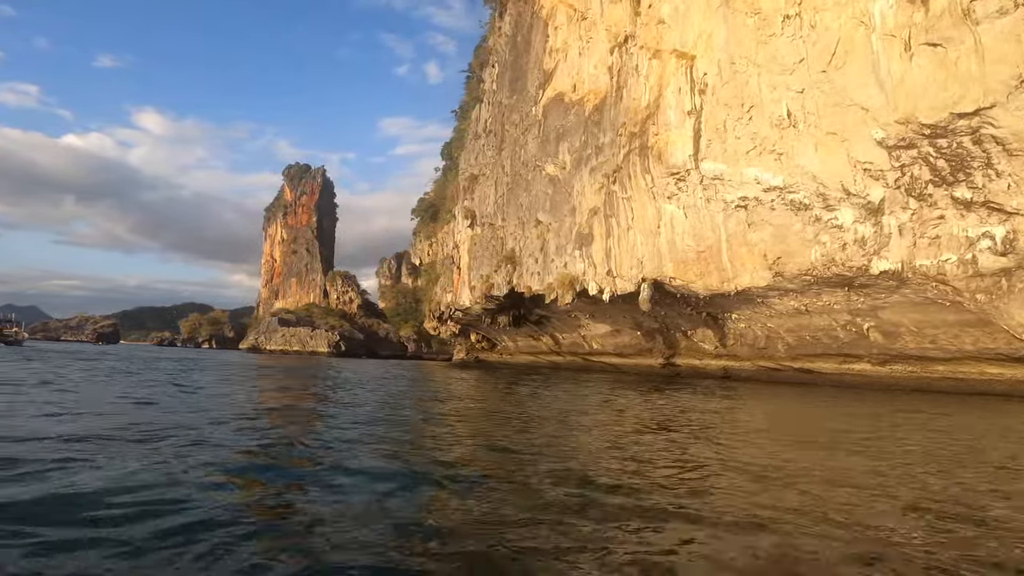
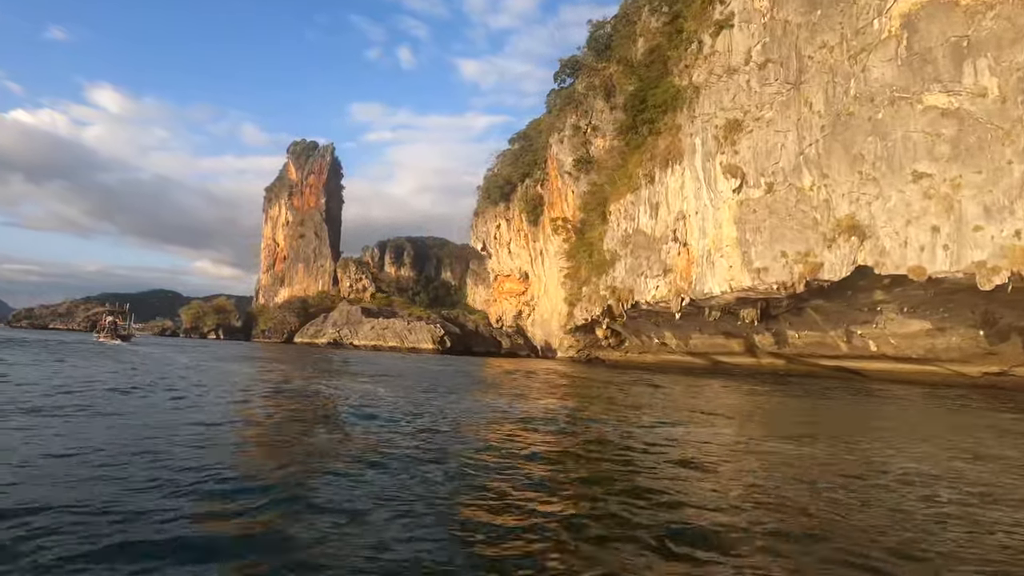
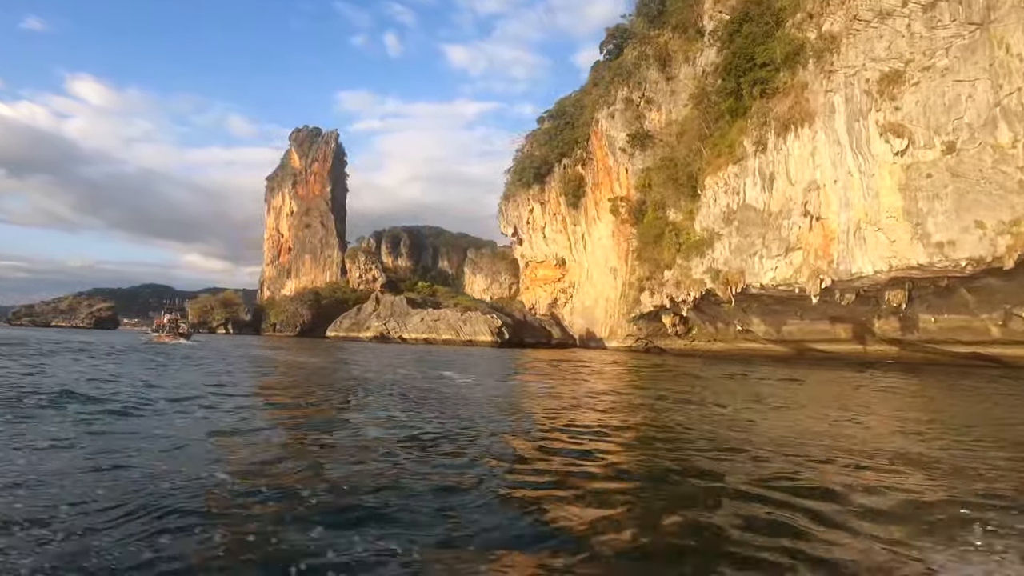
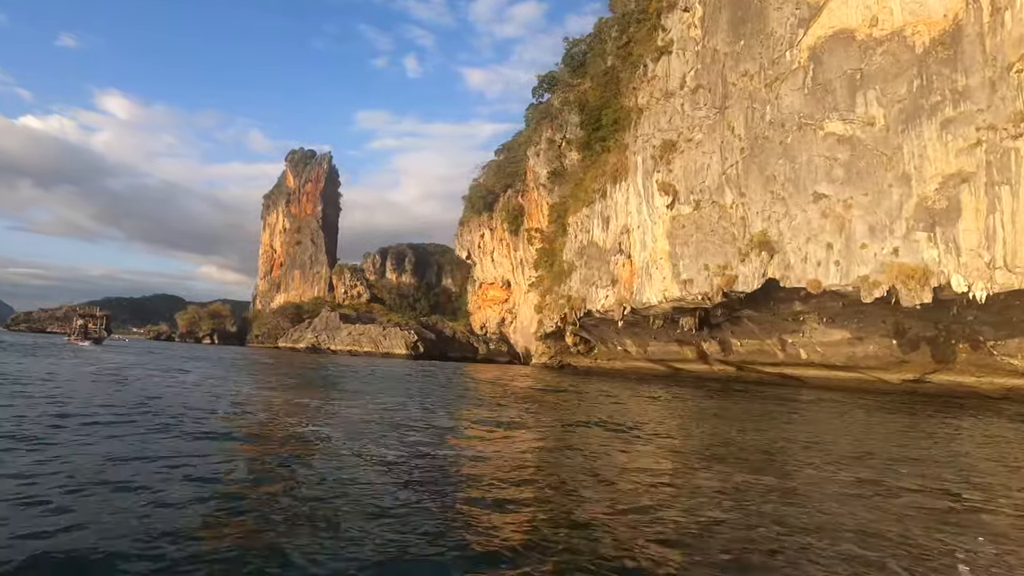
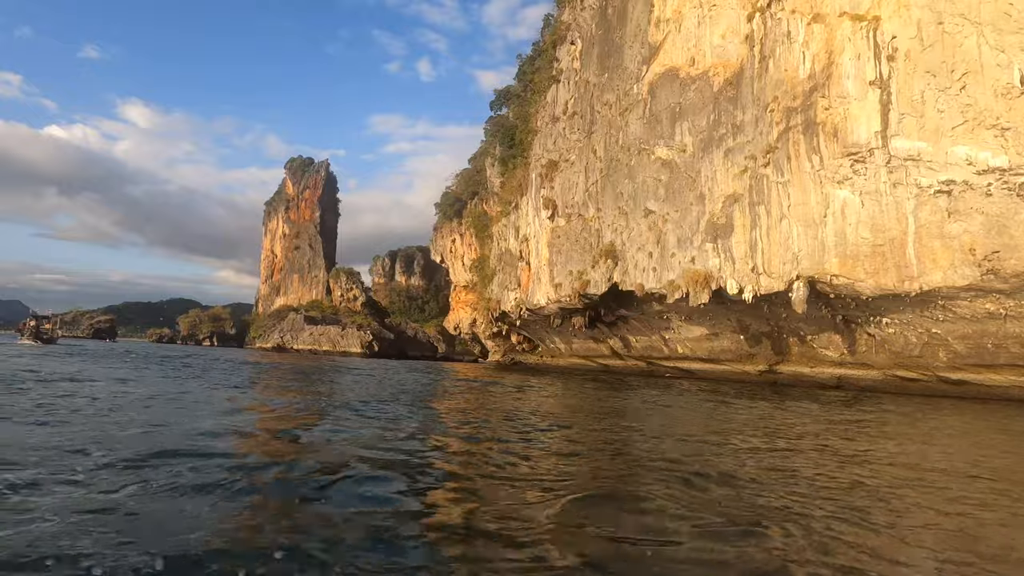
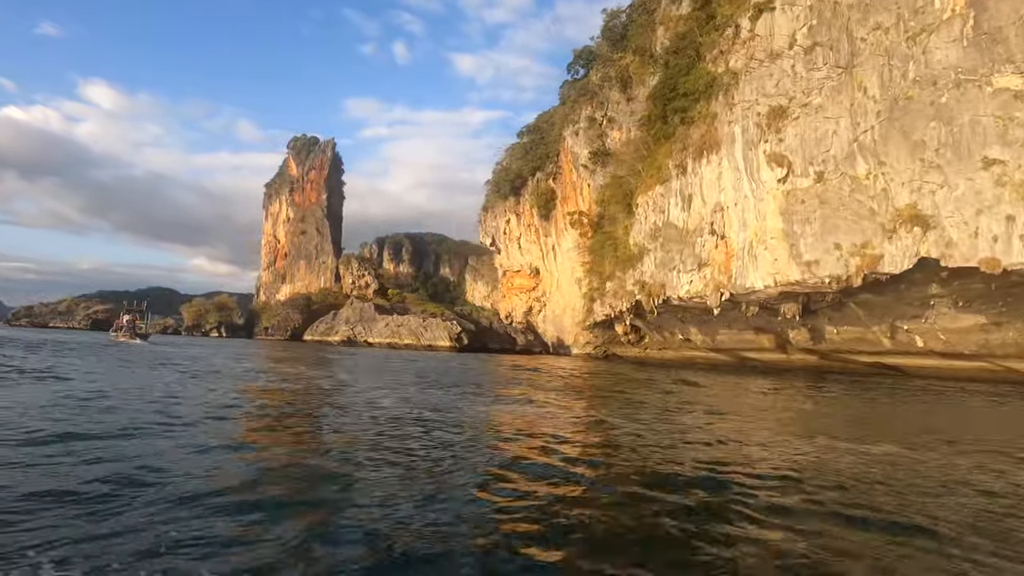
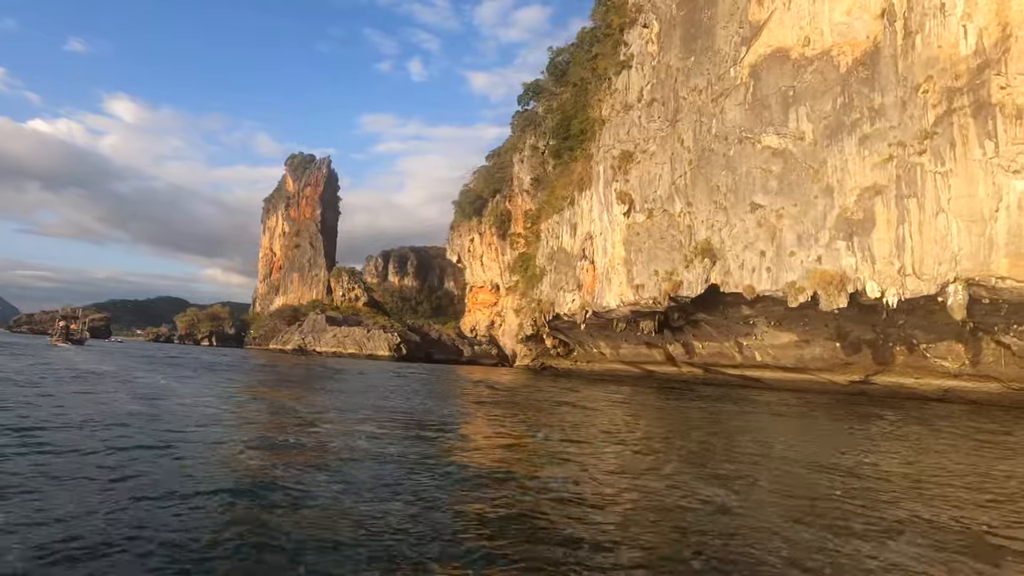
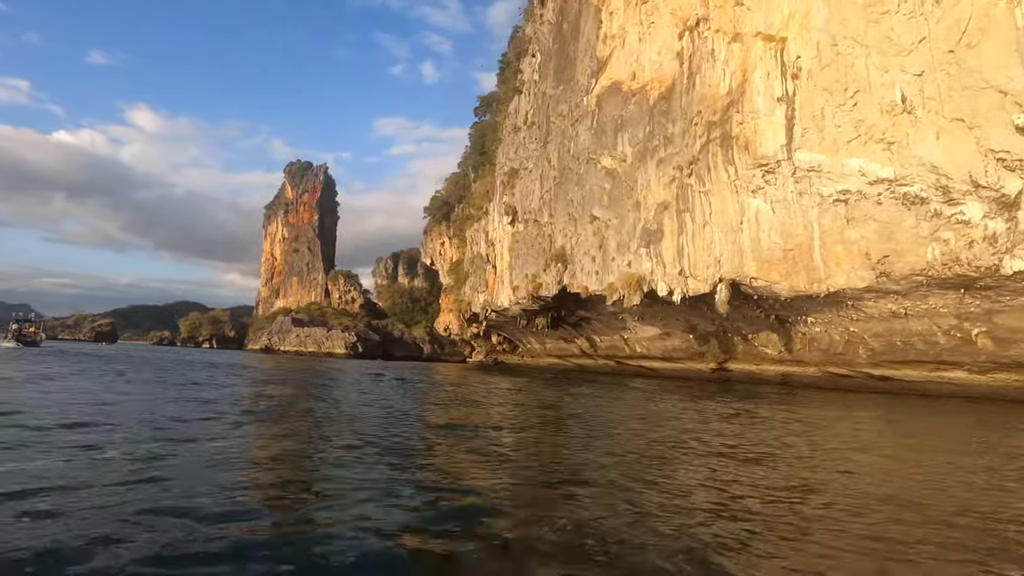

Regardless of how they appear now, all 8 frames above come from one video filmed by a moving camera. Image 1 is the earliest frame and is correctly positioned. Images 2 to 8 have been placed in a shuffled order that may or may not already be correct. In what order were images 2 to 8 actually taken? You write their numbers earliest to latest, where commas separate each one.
8, 5, 7, 4, 2, 6, 3
